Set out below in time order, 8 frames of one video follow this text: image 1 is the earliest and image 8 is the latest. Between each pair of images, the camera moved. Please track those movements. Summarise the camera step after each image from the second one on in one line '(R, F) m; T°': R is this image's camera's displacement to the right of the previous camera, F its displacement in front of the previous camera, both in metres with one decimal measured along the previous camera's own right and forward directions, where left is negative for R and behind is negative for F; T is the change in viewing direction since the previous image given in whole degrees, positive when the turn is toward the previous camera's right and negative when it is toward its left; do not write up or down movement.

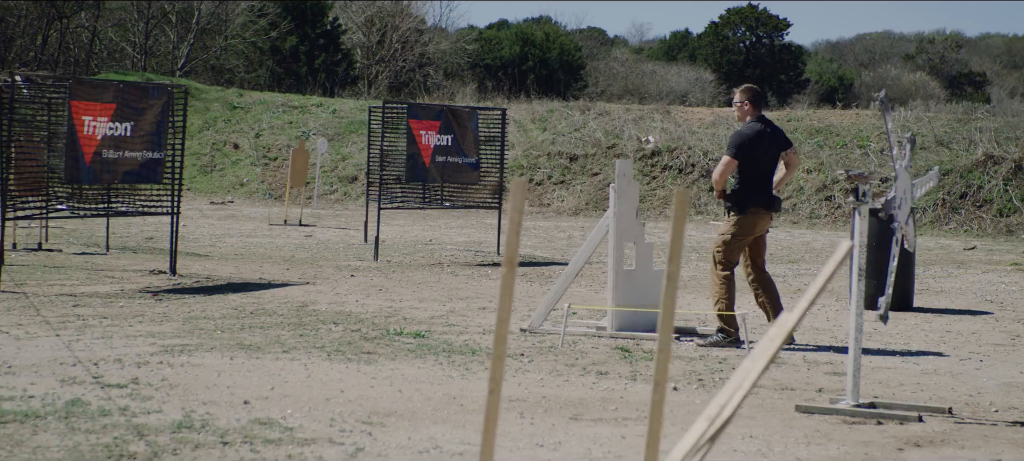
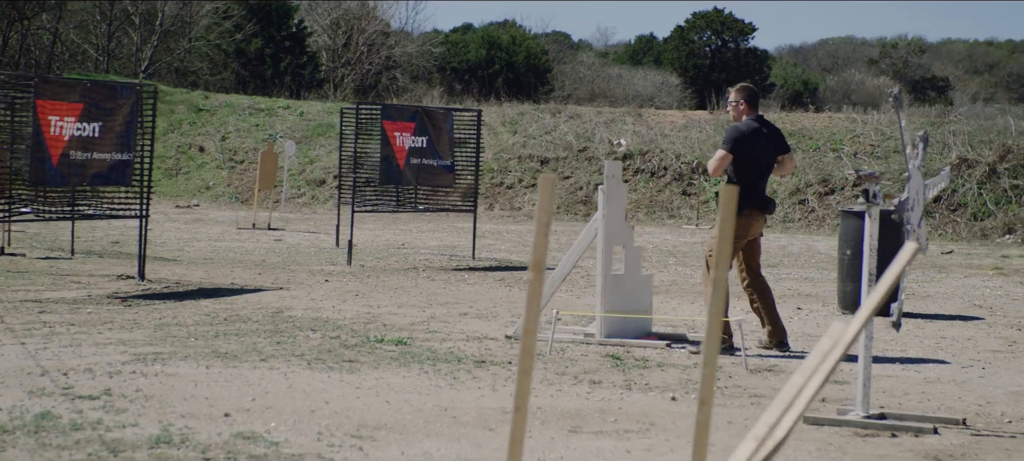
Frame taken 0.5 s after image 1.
(-0.1, +0.3) m; +1°
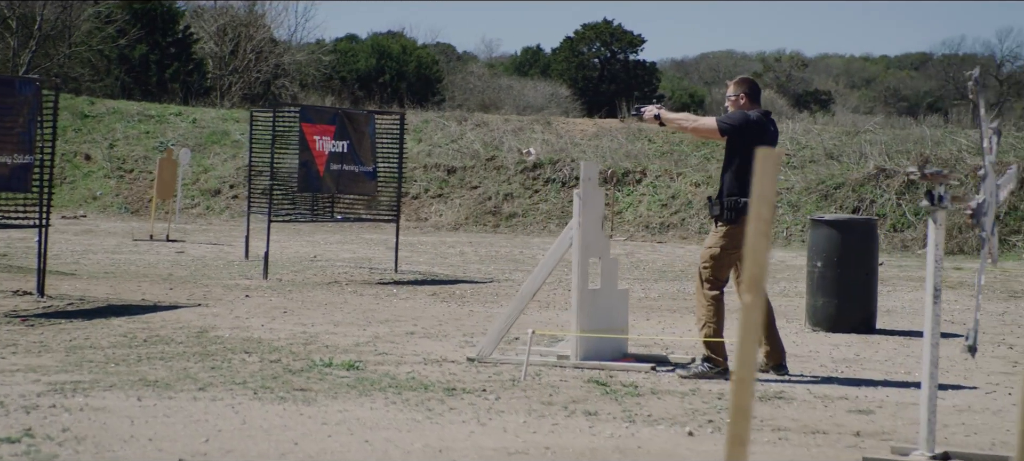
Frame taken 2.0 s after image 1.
(-0.4, +0.9) m; +4°
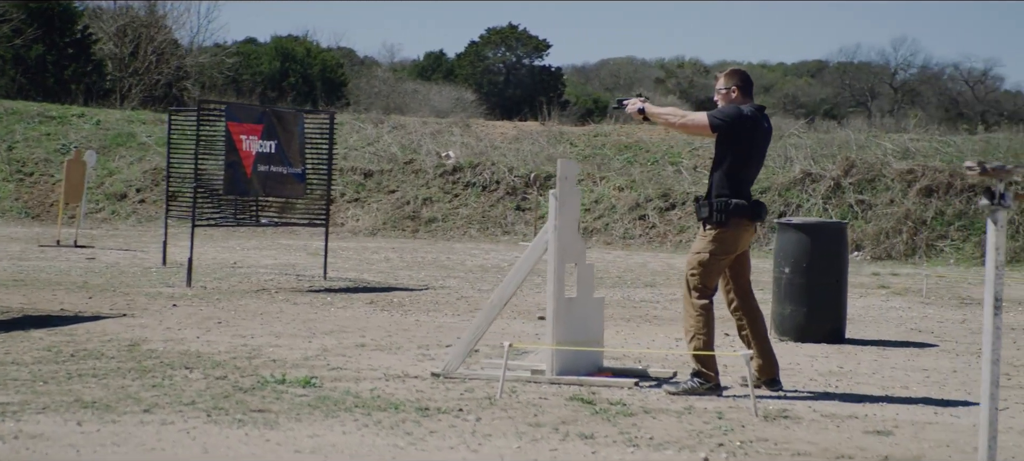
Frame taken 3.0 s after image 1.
(-0.3, +0.6) m; +4°
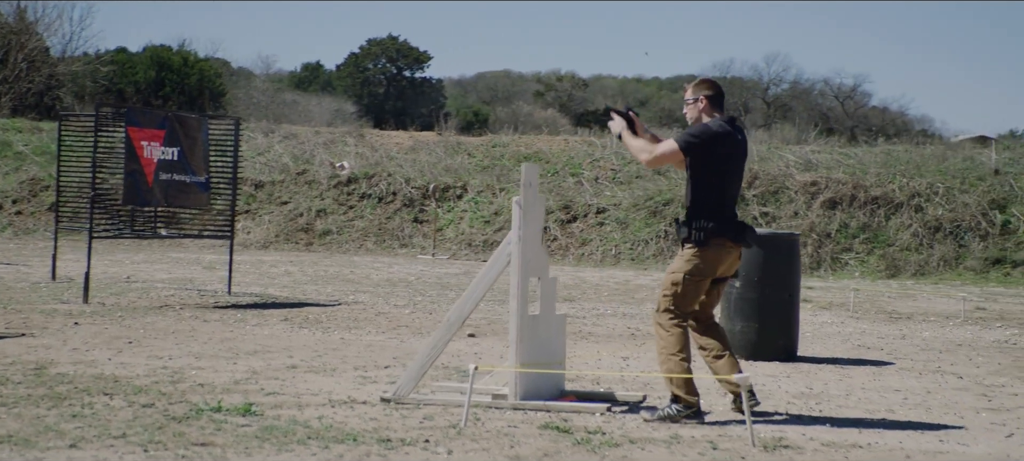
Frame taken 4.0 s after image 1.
(-0.3, +0.6) m; +5°
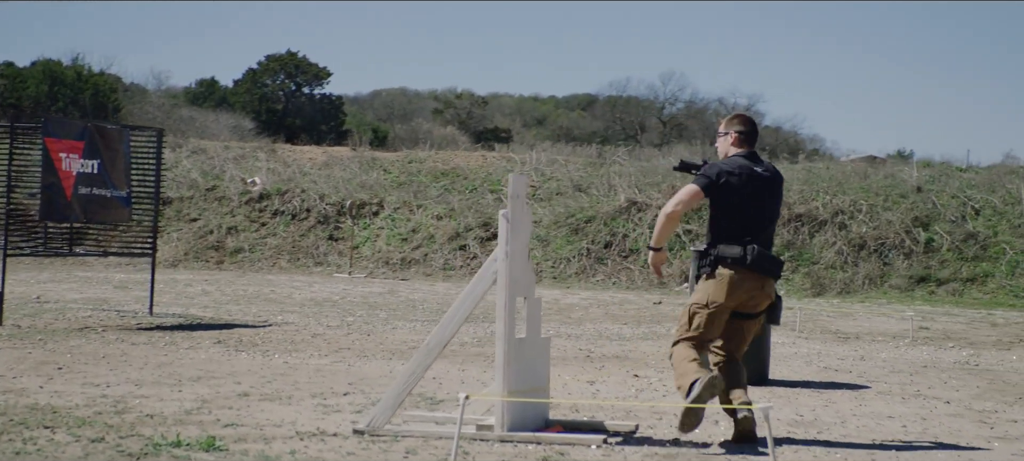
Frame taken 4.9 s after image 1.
(-0.3, +0.5) m; +4°
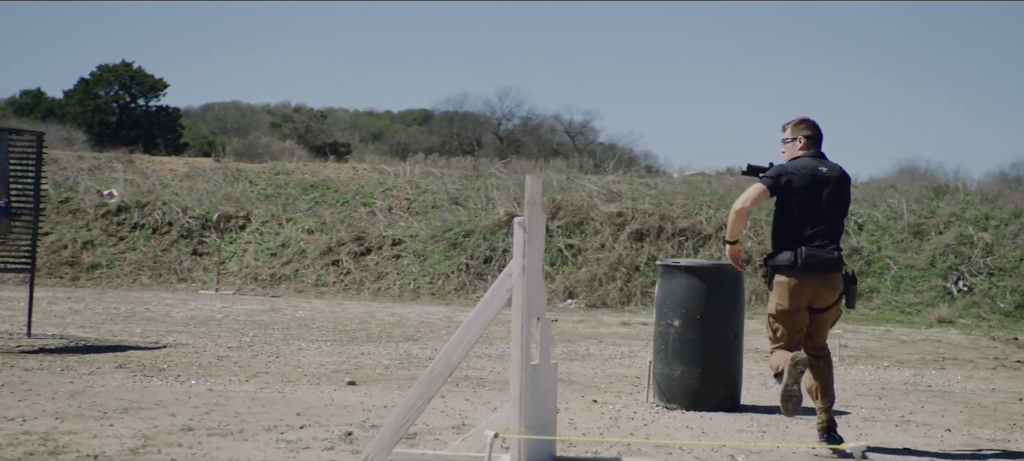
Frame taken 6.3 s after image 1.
(-0.6, +0.8) m; +6°
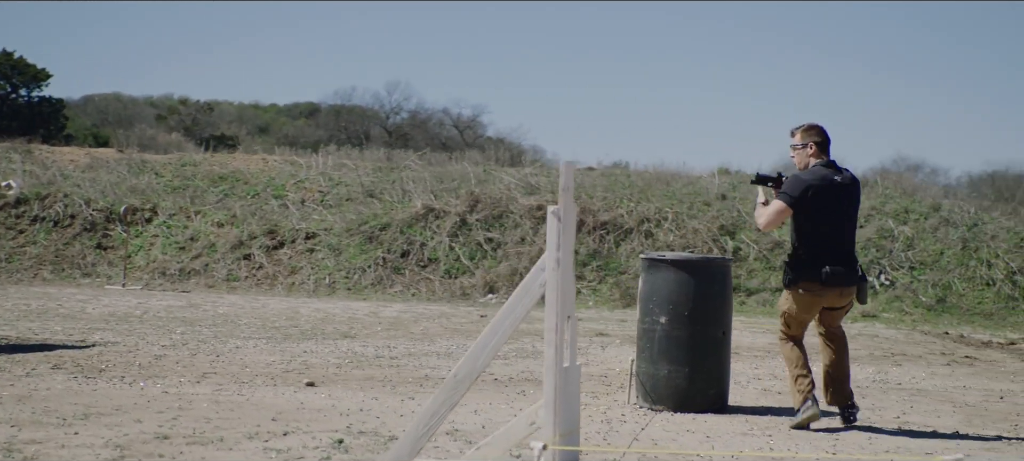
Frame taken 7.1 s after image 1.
(-0.4, +0.5) m; +4°
